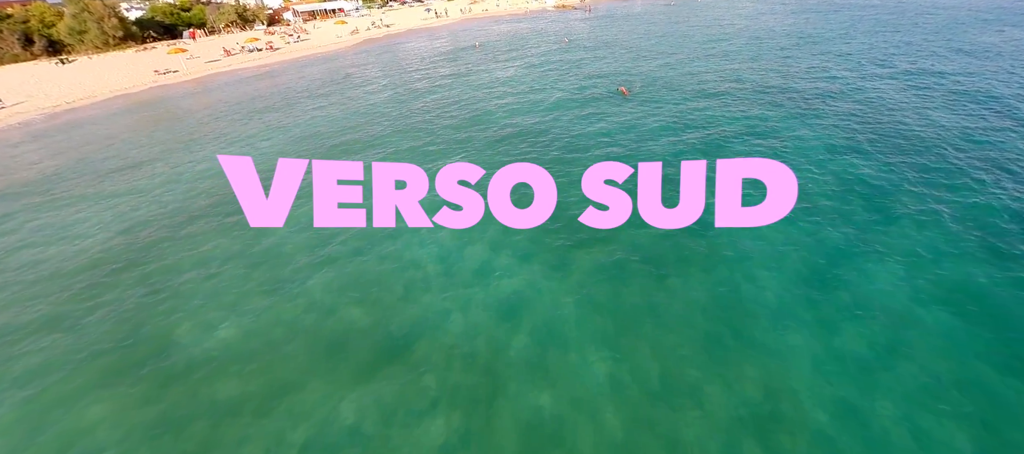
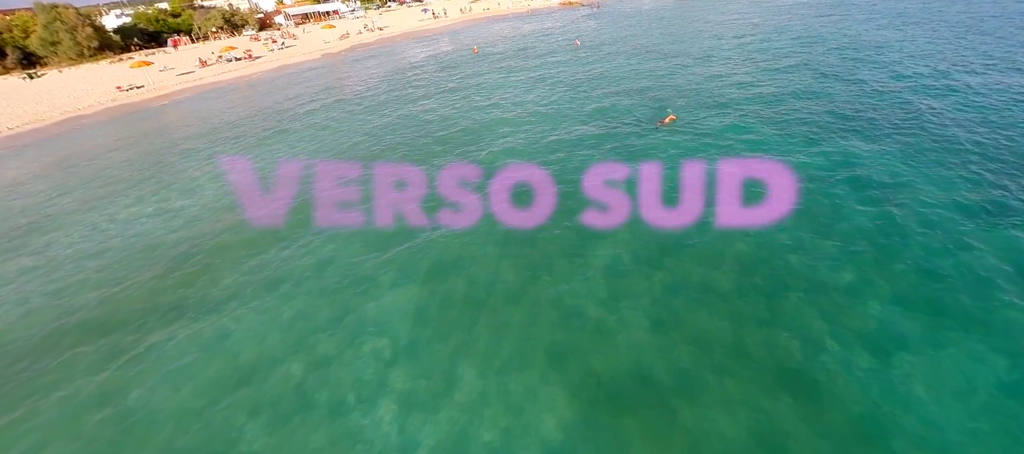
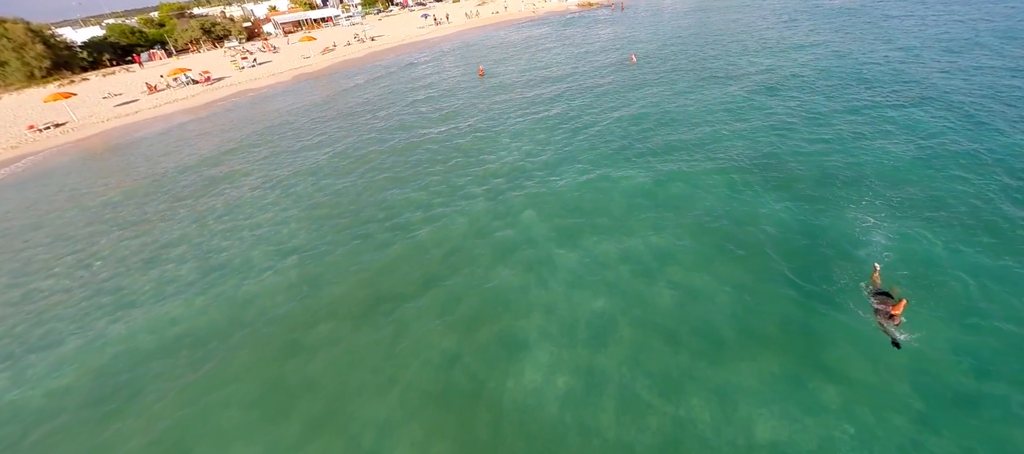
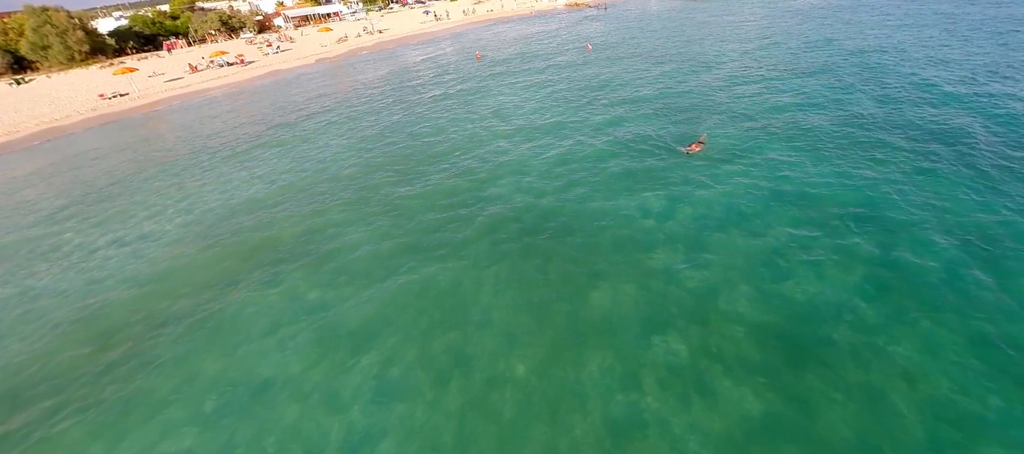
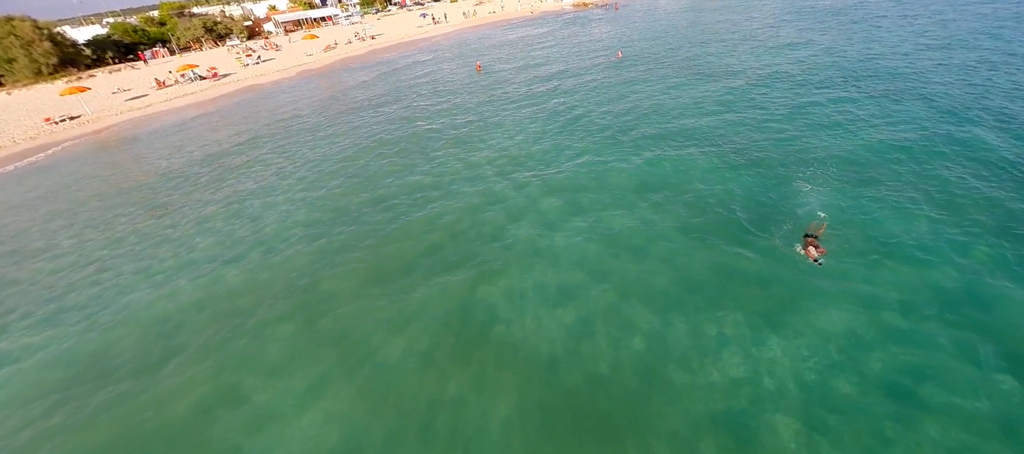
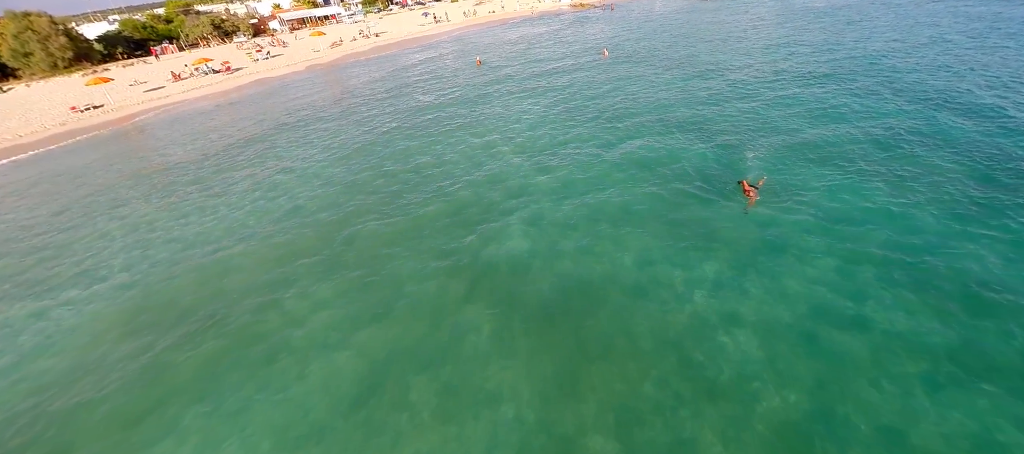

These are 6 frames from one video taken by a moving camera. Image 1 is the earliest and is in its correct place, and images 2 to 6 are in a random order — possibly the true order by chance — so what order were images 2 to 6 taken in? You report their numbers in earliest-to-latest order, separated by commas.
2, 4, 6, 5, 3
